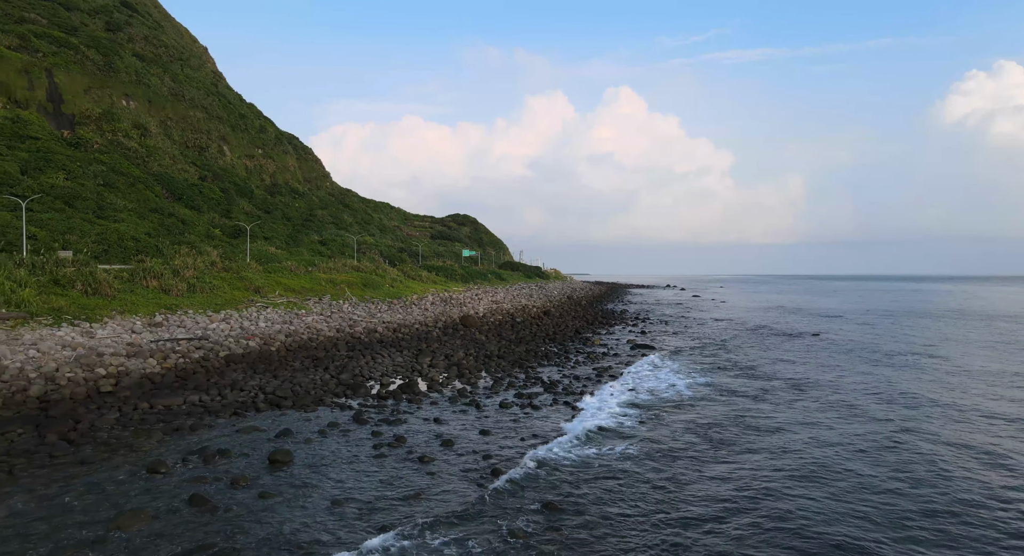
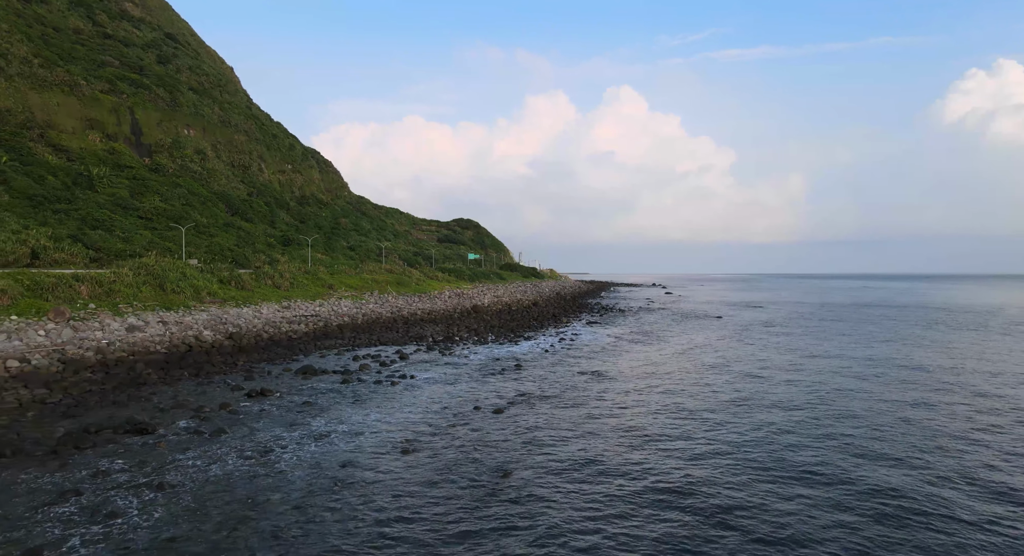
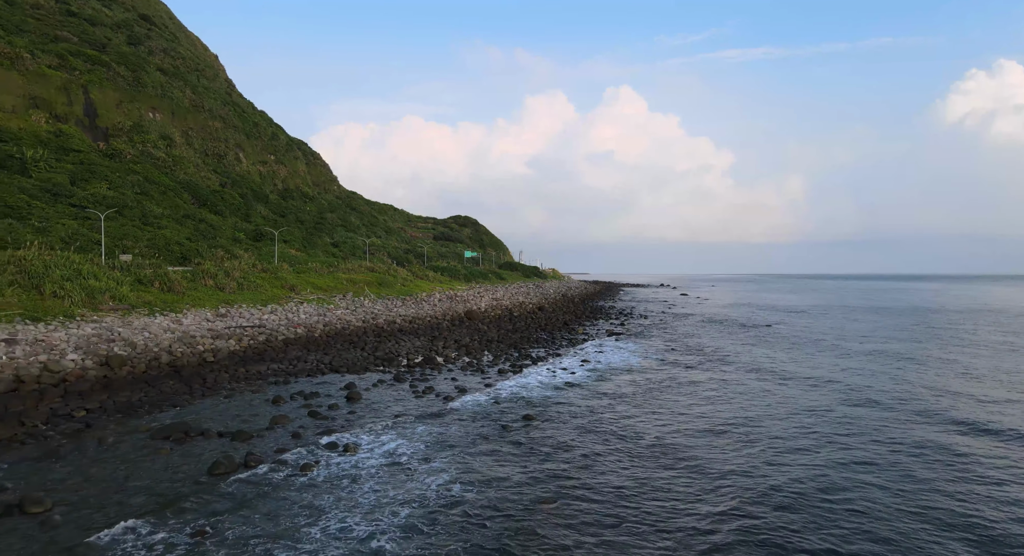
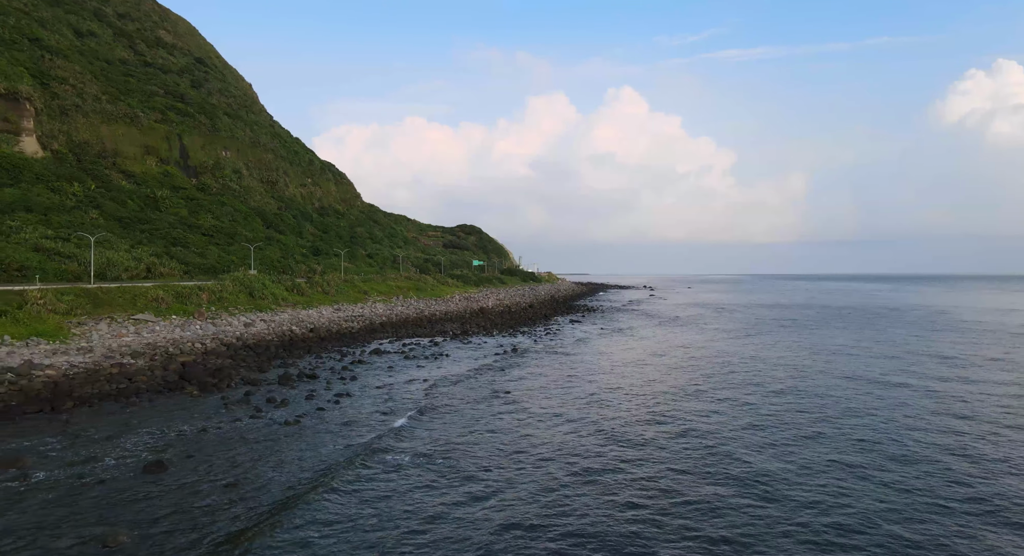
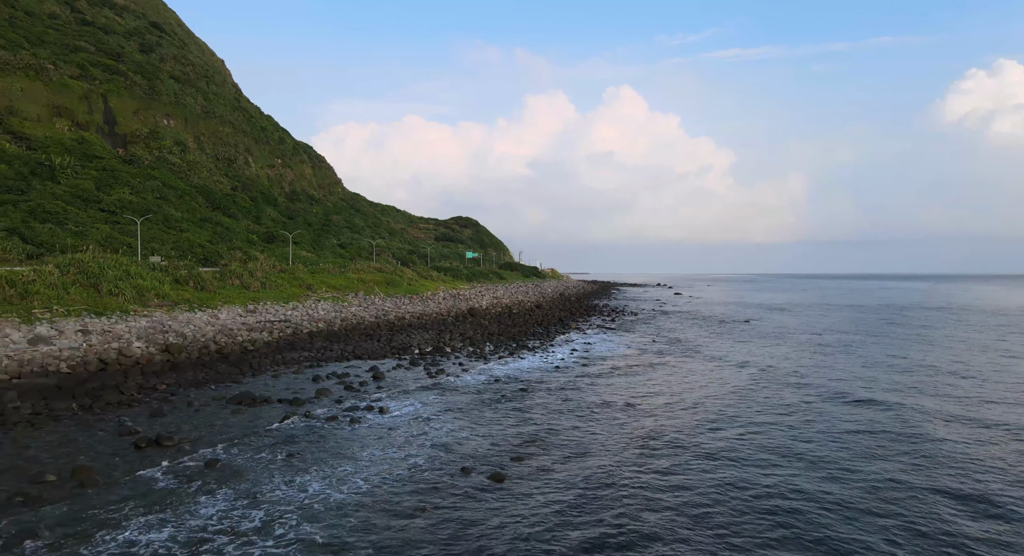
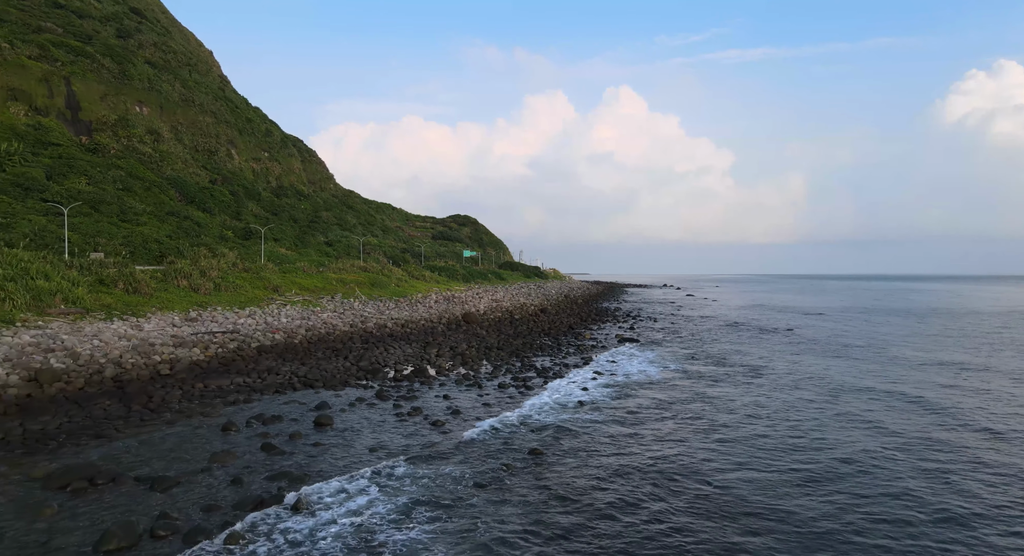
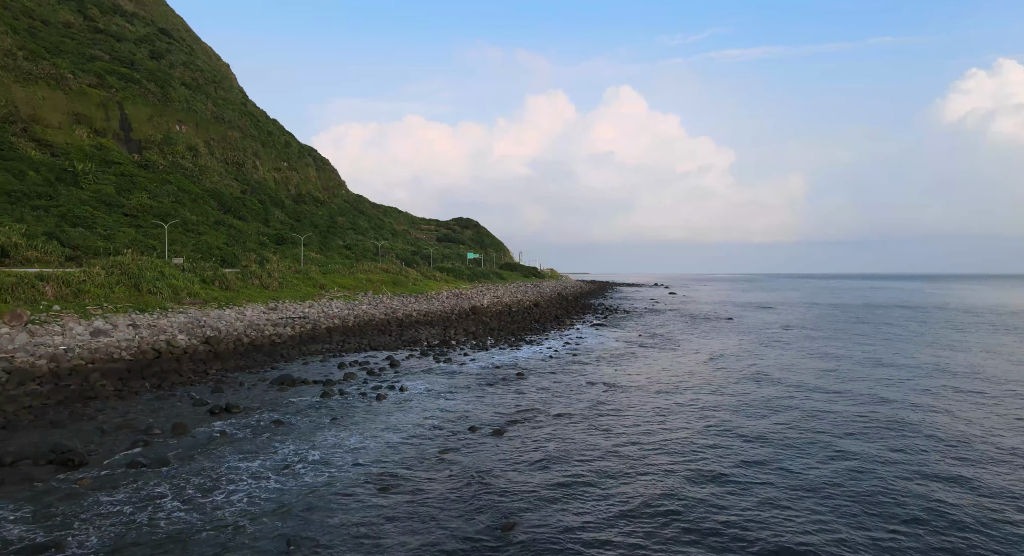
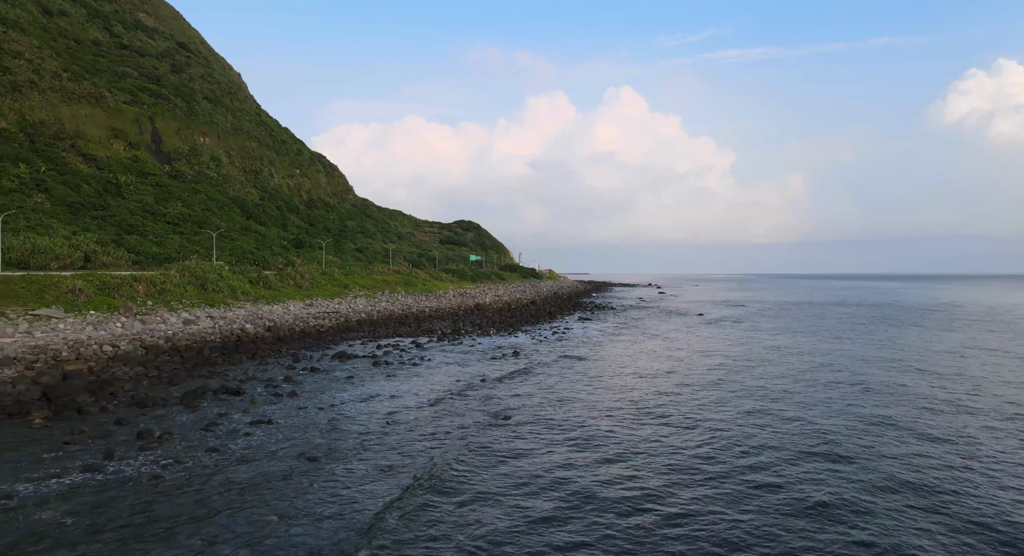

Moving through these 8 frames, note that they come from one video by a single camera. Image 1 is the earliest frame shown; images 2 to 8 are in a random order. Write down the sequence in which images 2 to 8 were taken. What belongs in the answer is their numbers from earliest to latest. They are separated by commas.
6, 3, 5, 7, 2, 8, 4
